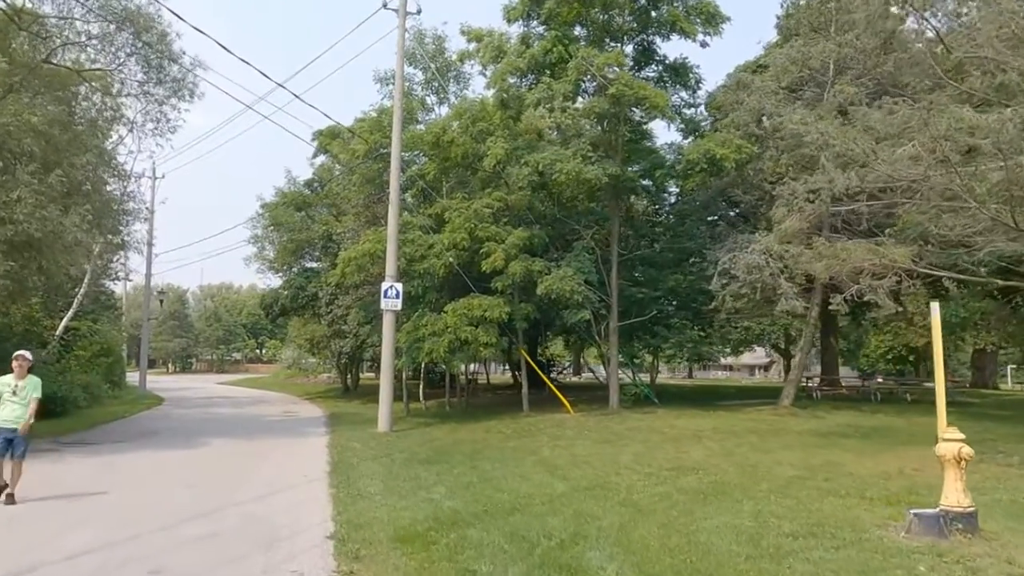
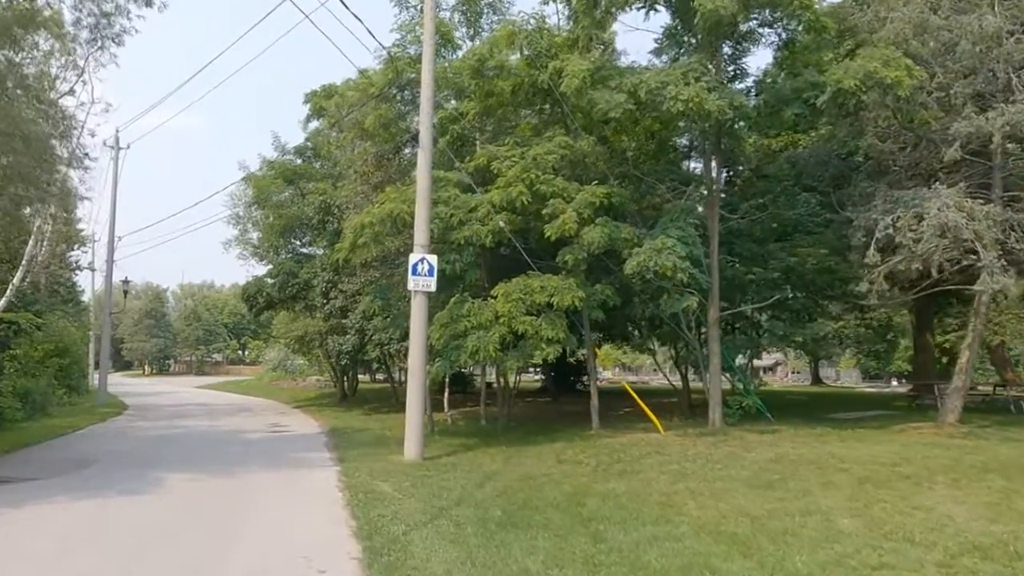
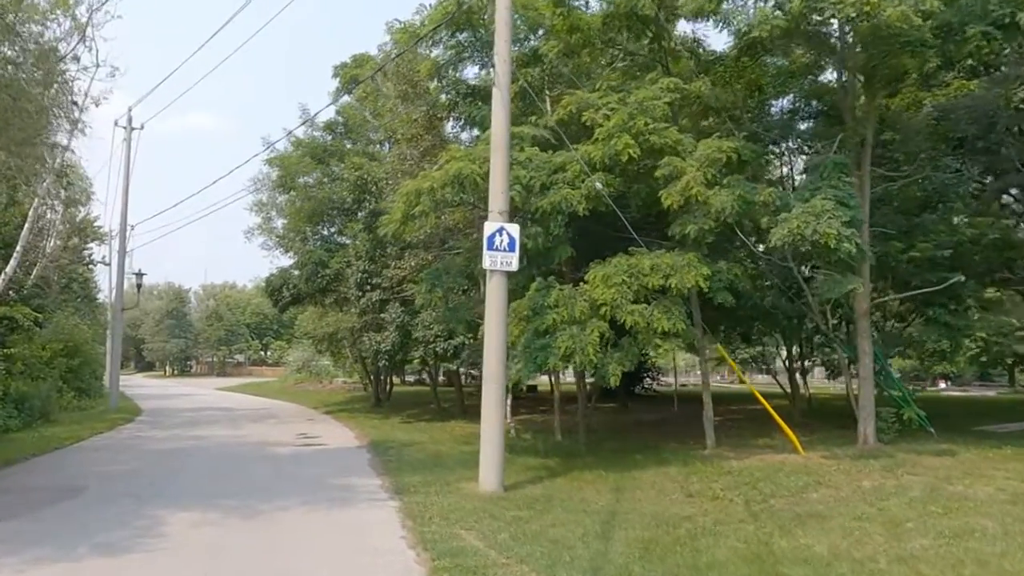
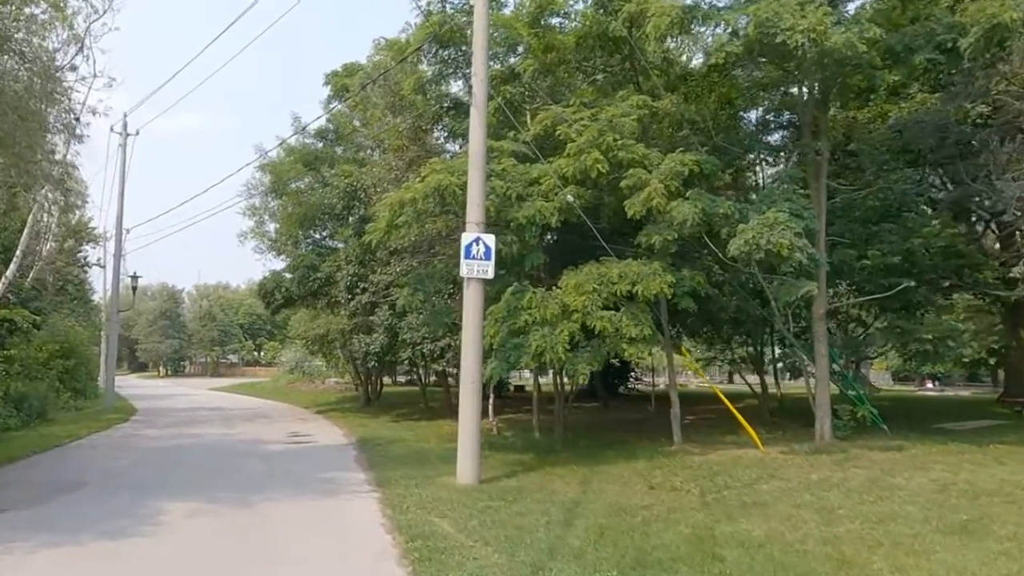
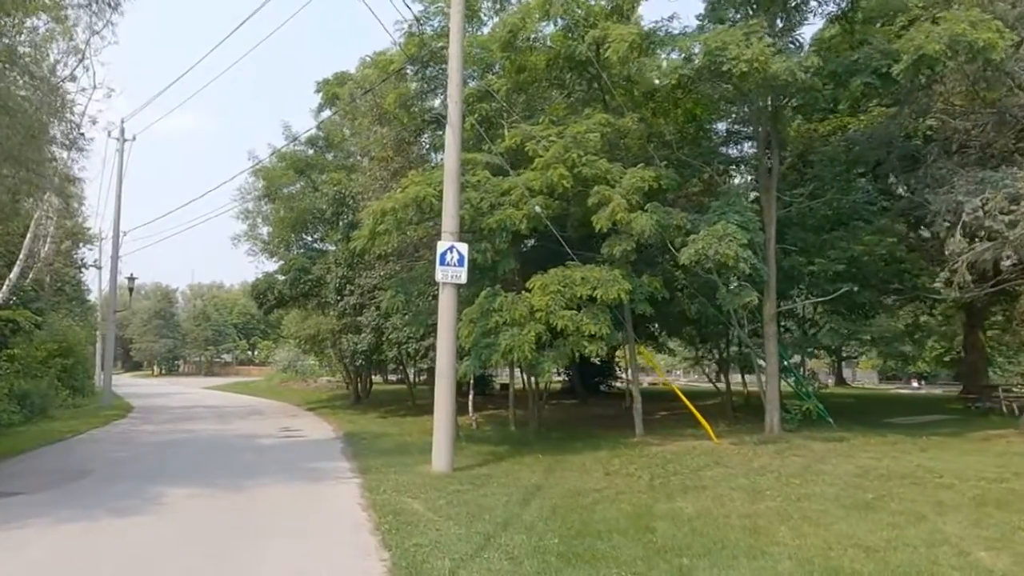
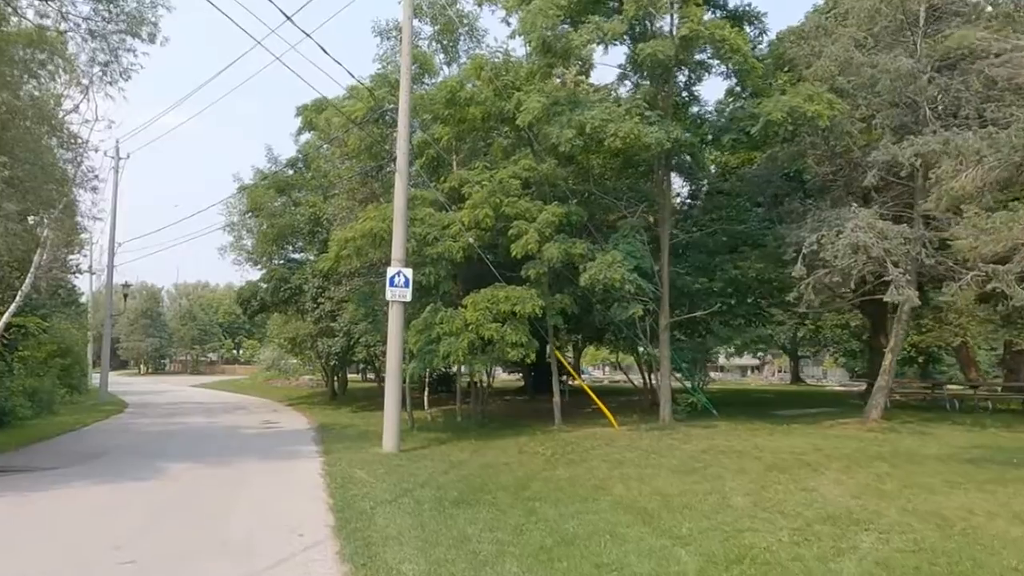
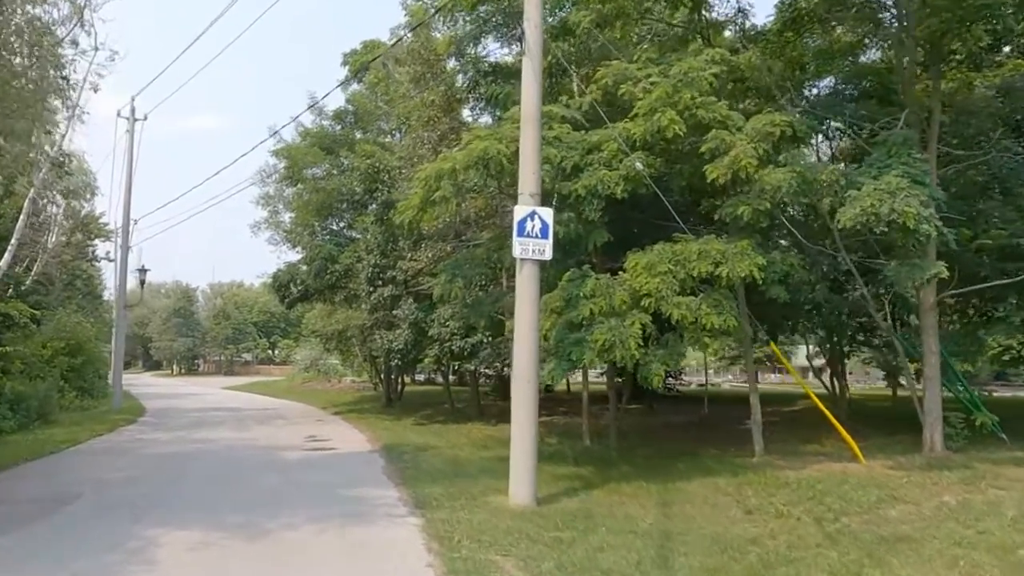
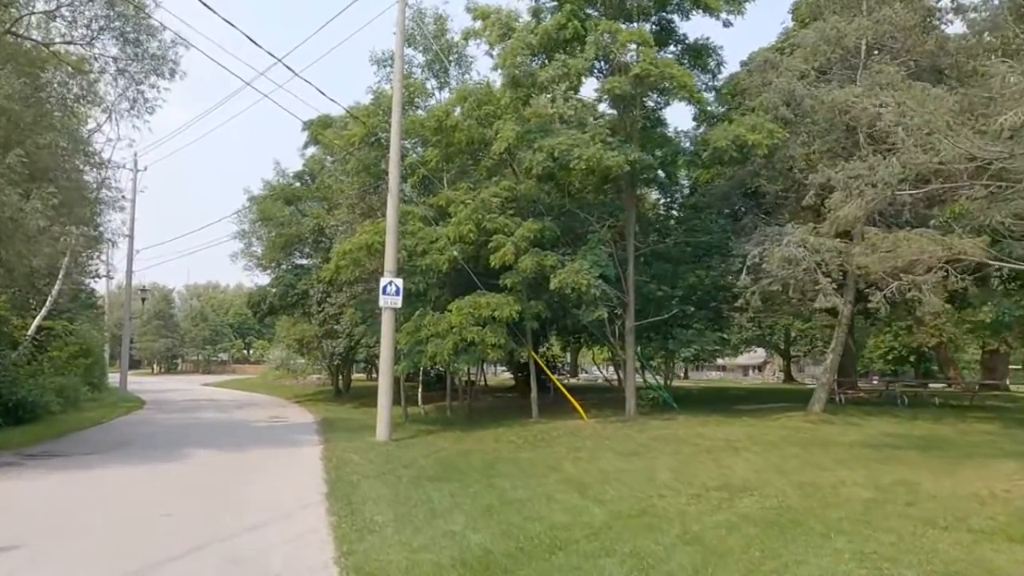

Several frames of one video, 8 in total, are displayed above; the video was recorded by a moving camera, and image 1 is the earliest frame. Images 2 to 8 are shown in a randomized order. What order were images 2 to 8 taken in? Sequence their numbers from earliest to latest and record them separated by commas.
8, 6, 2, 5, 4, 3, 7
